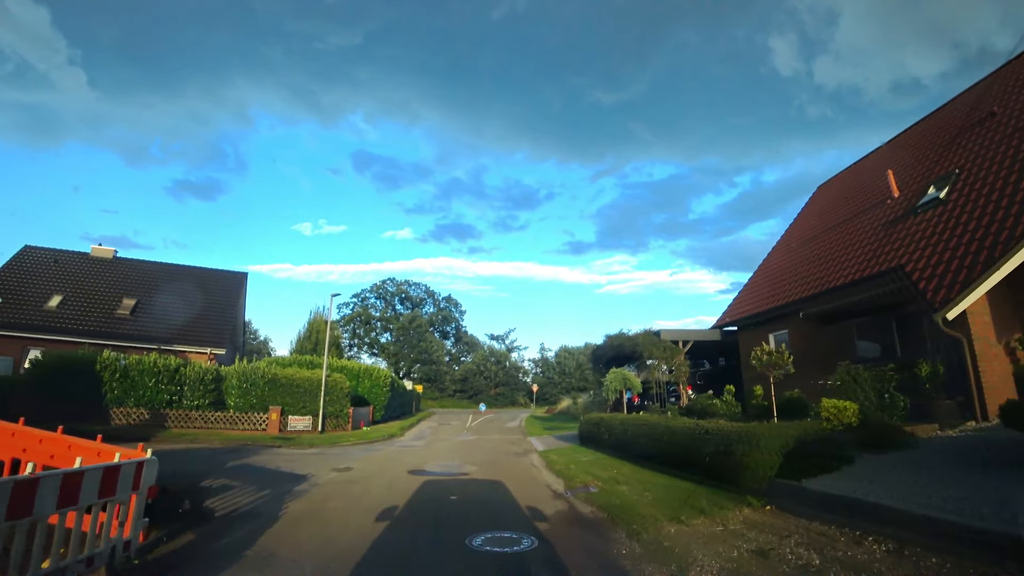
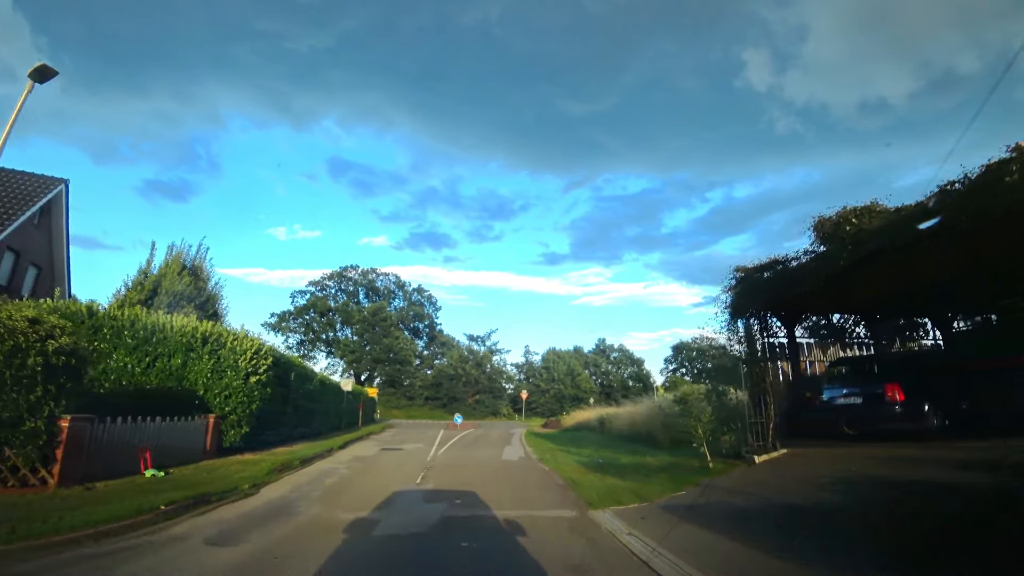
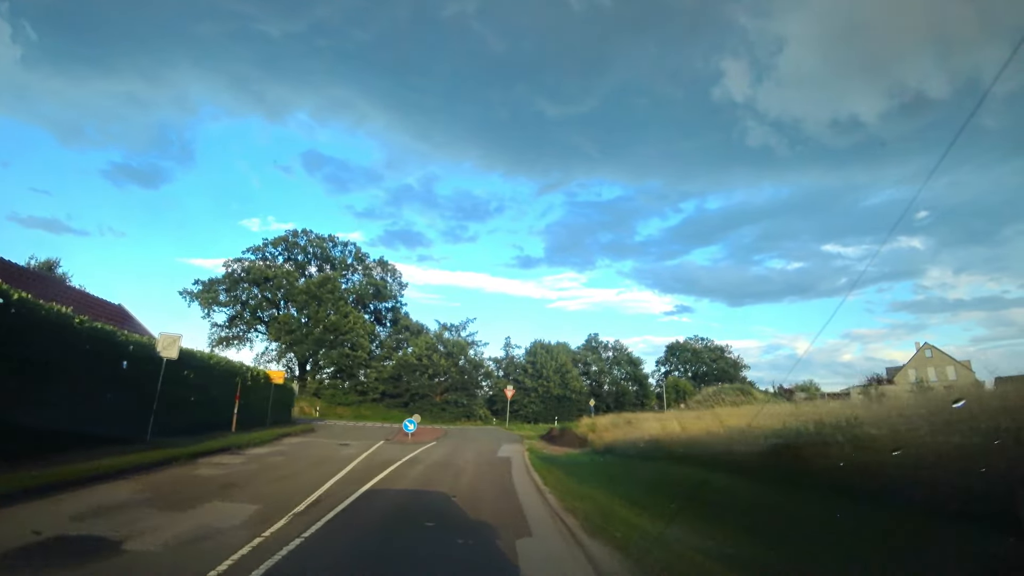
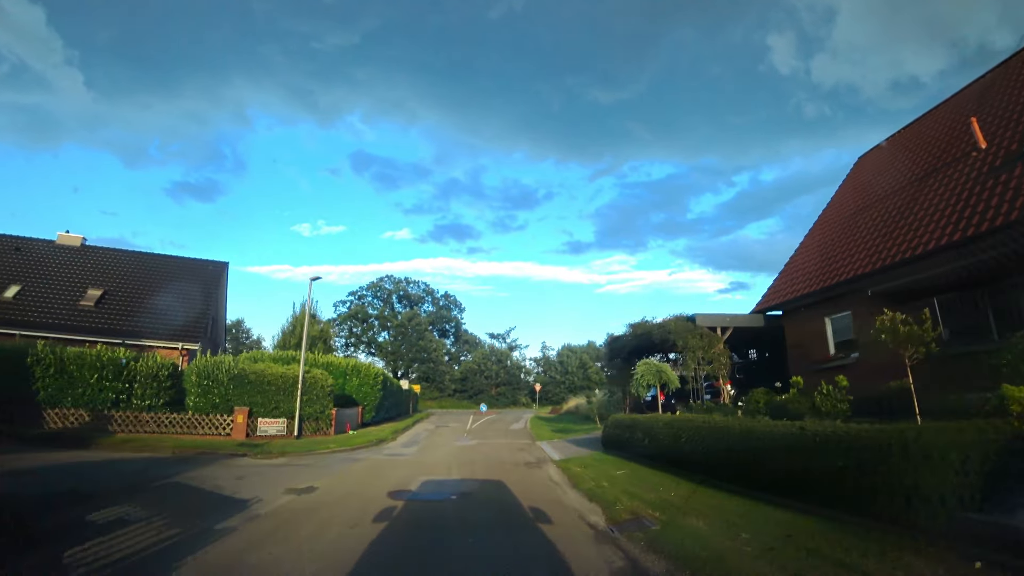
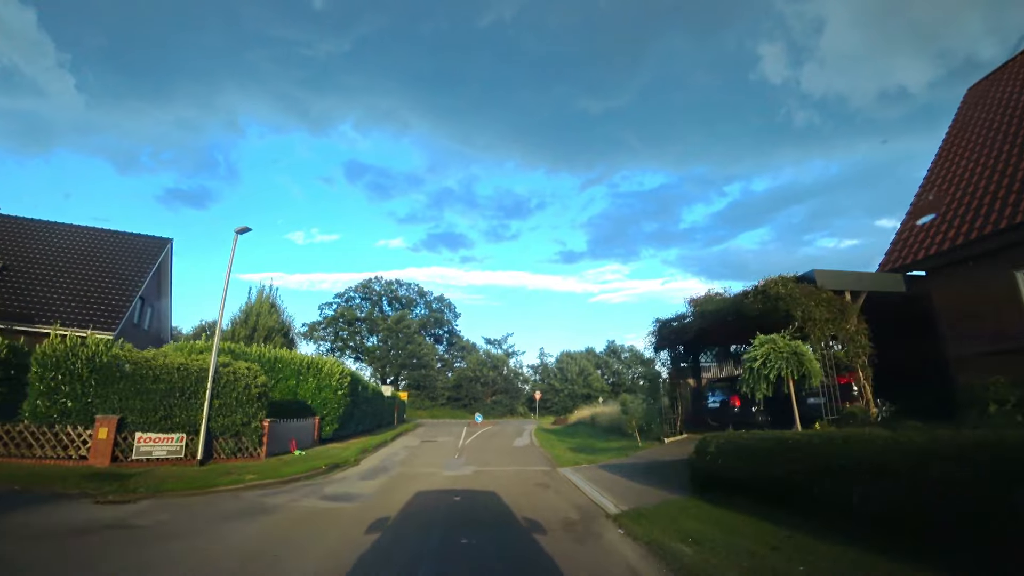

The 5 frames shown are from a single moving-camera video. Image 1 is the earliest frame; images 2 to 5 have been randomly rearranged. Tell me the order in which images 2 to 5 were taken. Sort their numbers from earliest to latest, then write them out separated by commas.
4, 5, 2, 3
